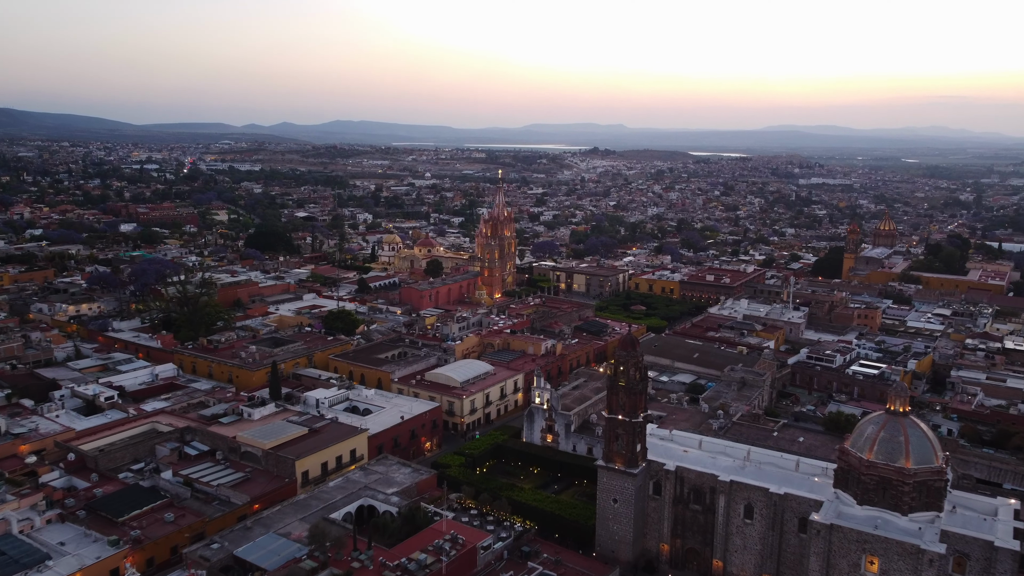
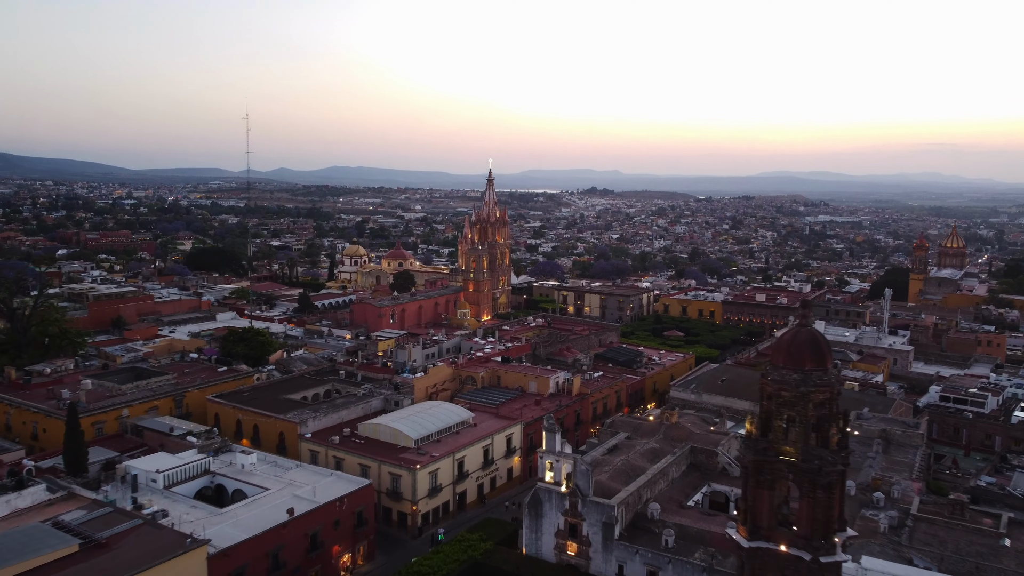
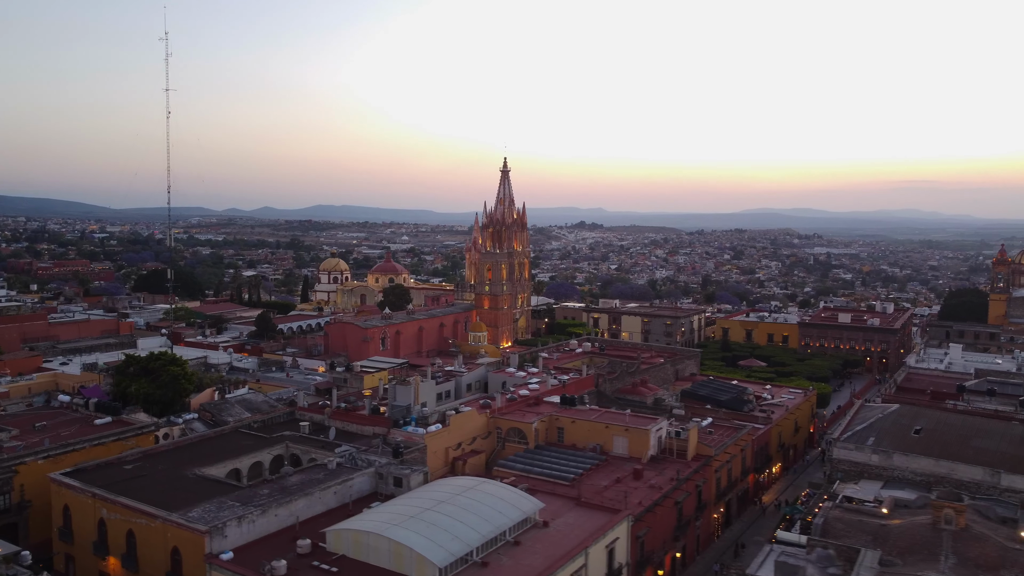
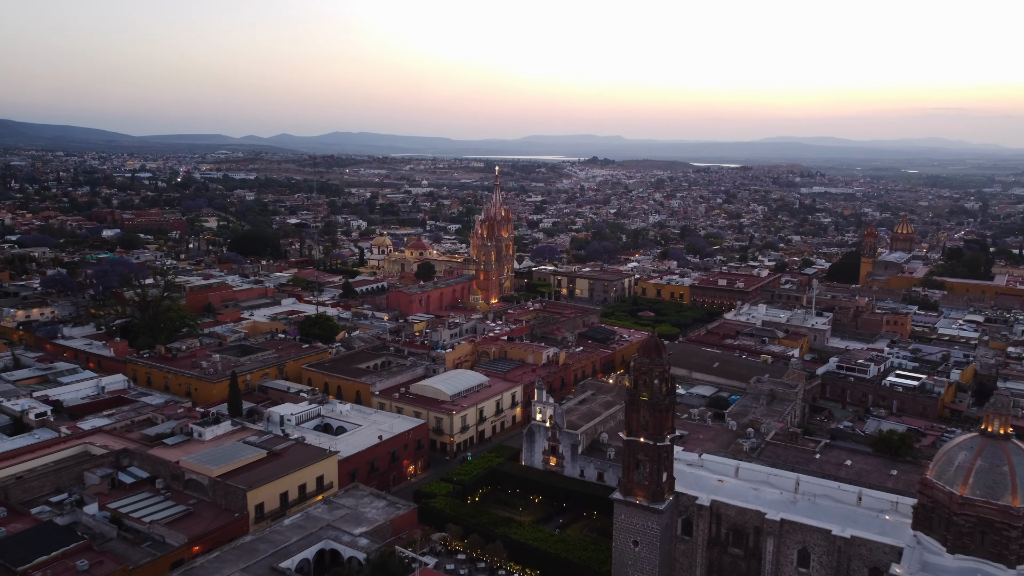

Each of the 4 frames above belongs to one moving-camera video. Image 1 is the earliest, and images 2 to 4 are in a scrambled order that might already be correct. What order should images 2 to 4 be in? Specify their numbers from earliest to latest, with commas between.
4, 2, 3
